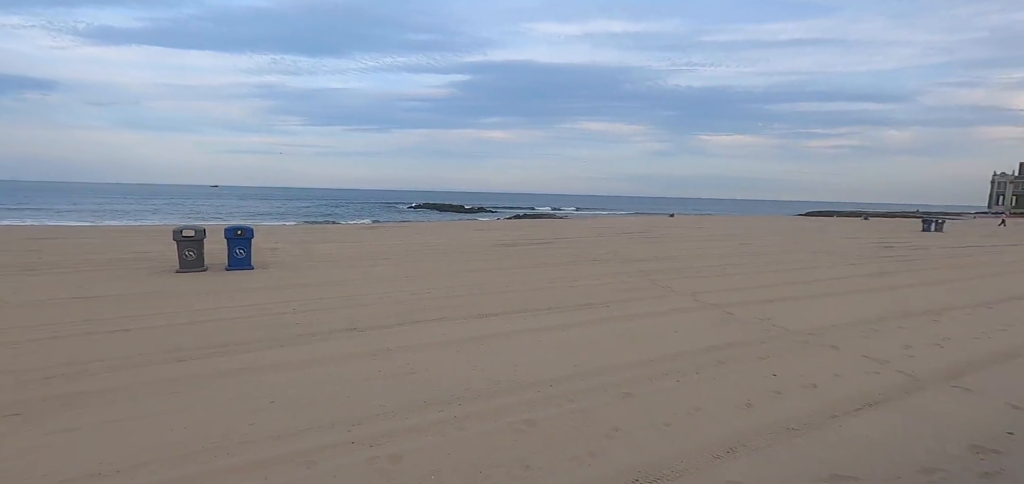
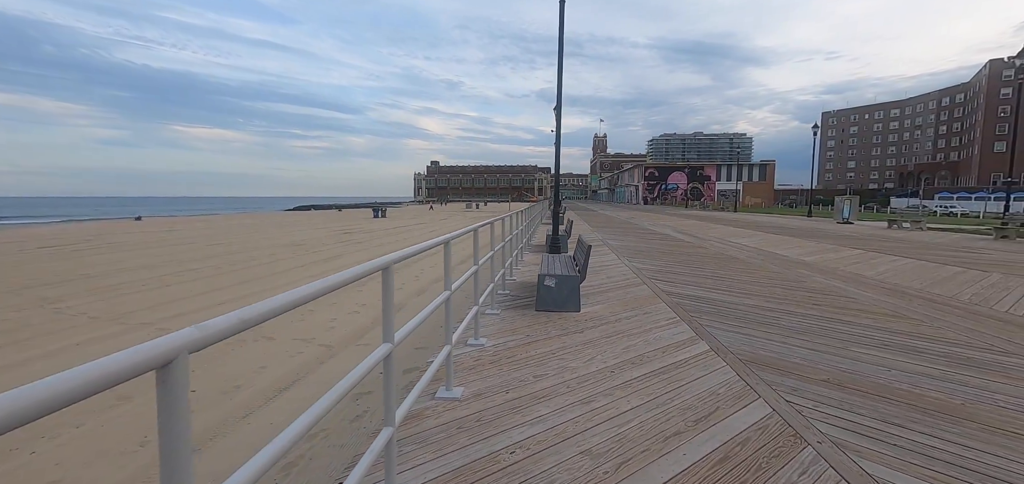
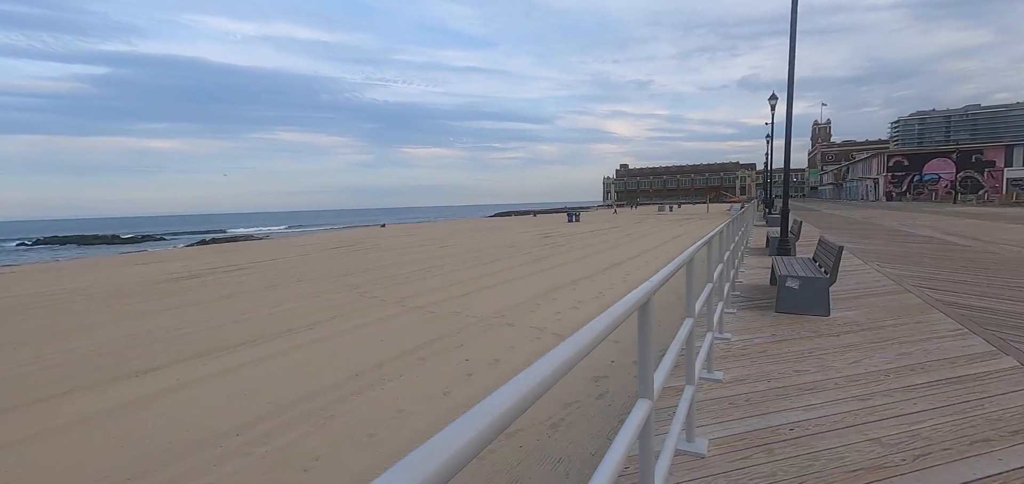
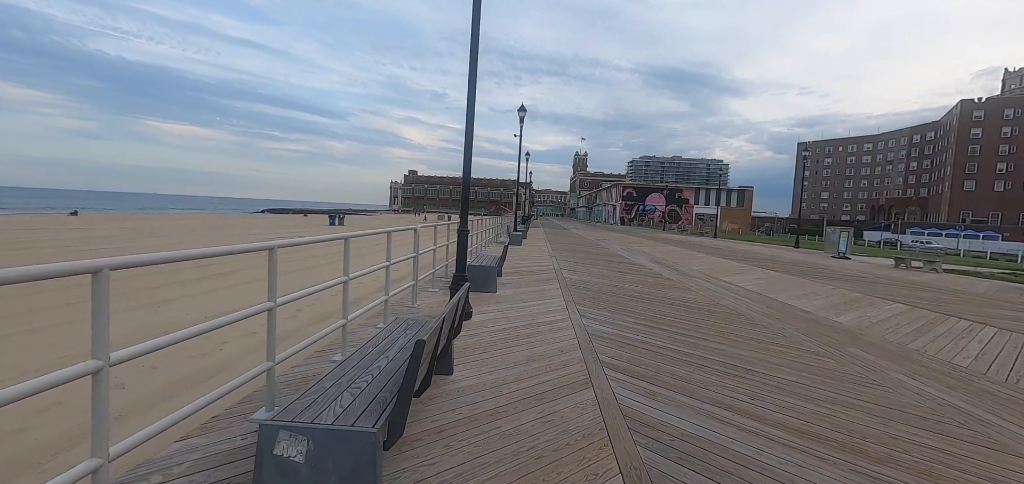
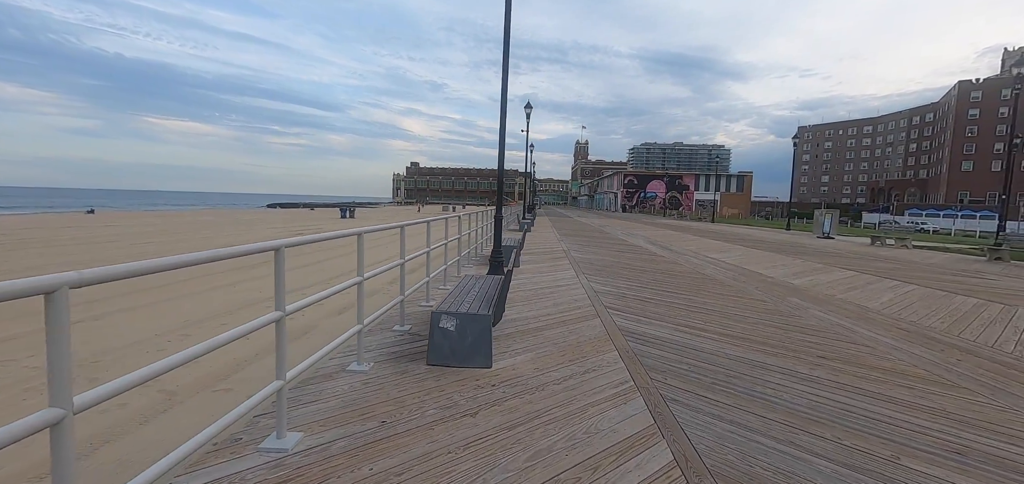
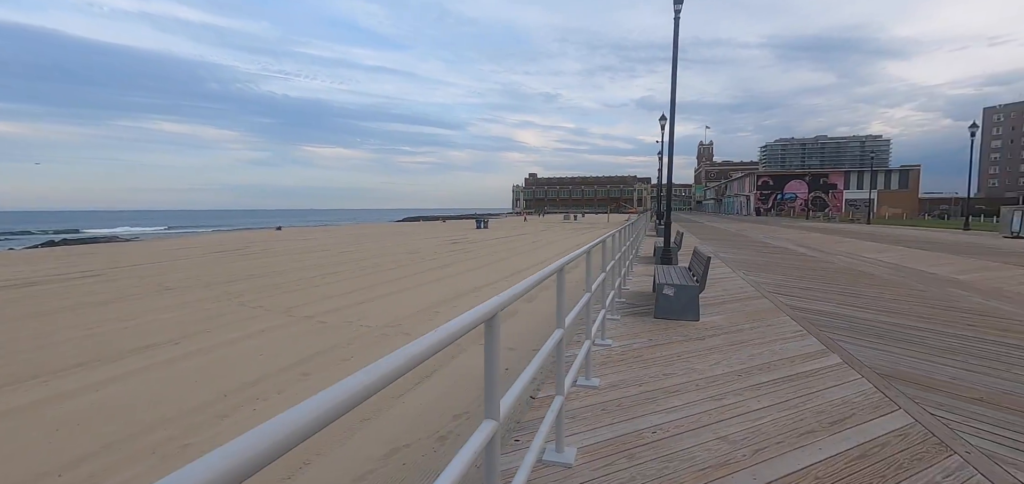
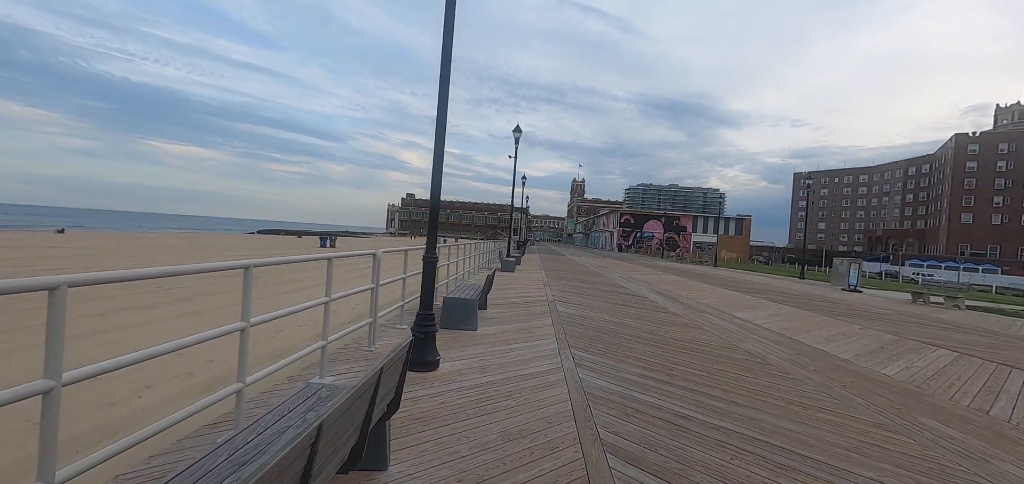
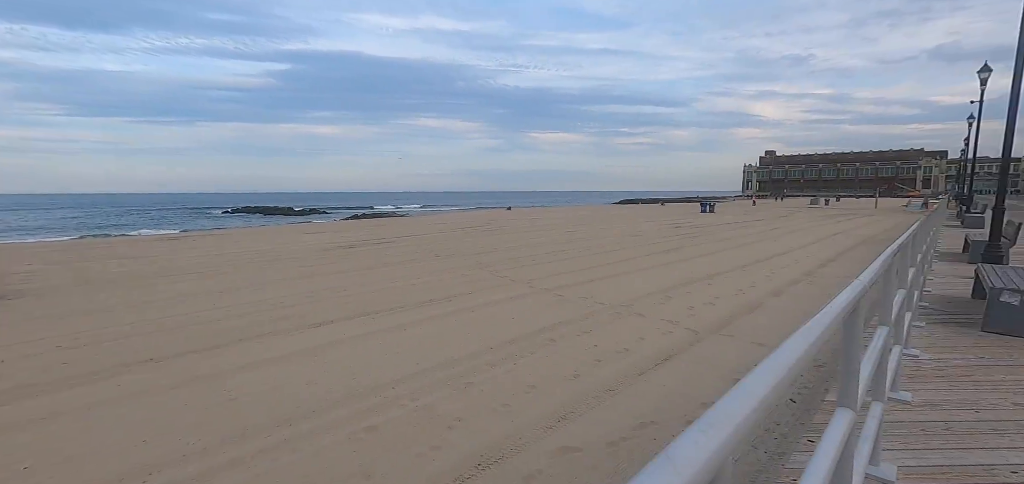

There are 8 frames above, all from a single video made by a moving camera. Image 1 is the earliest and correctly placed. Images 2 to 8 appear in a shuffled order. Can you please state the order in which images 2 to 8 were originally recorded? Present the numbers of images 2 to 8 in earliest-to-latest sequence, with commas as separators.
8, 3, 6, 2, 5, 4, 7
